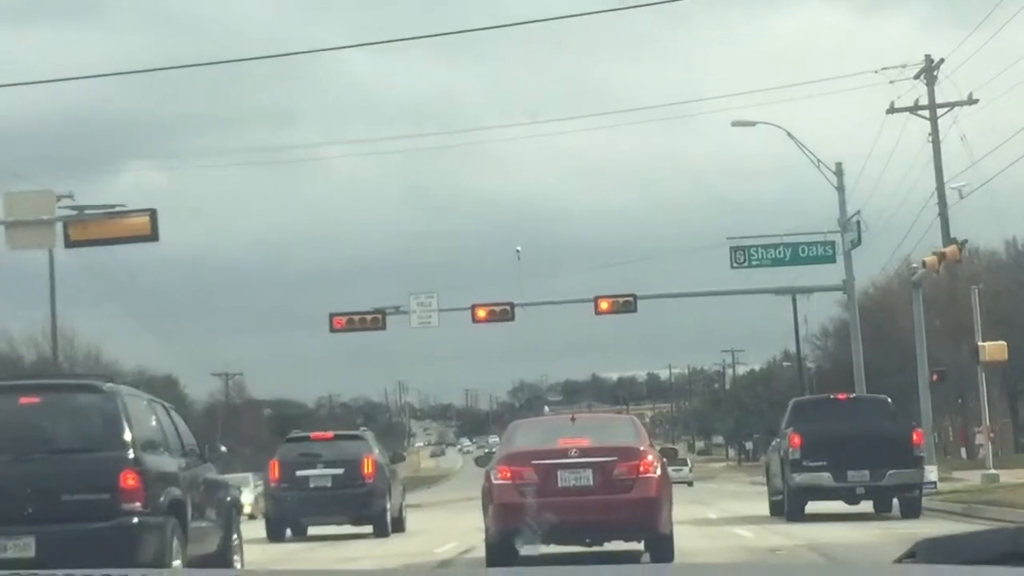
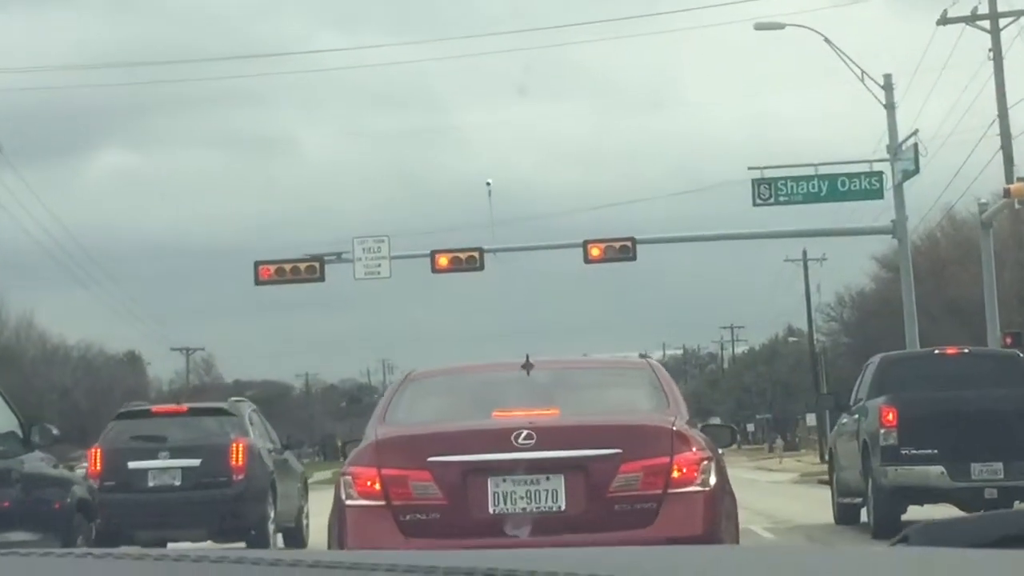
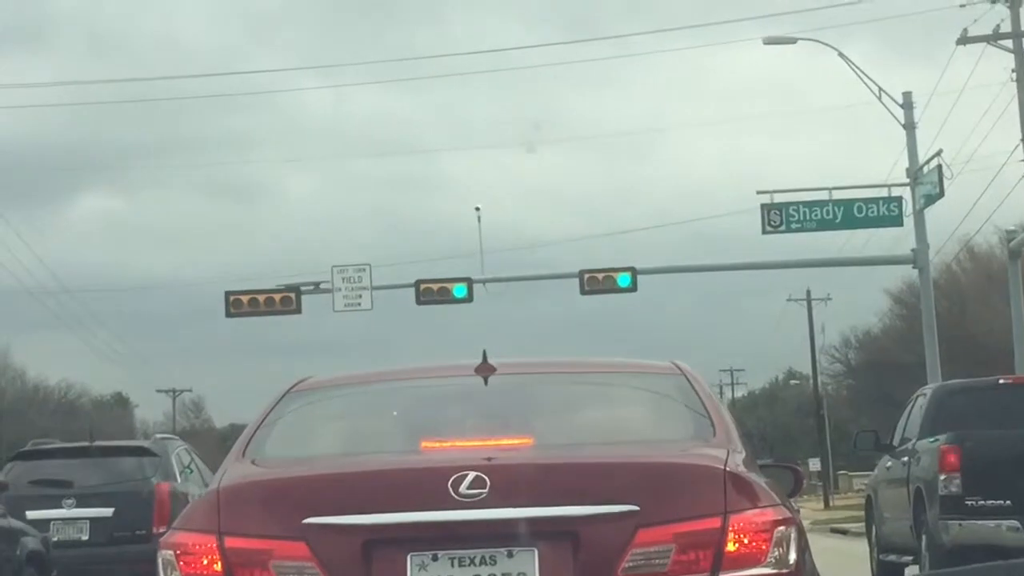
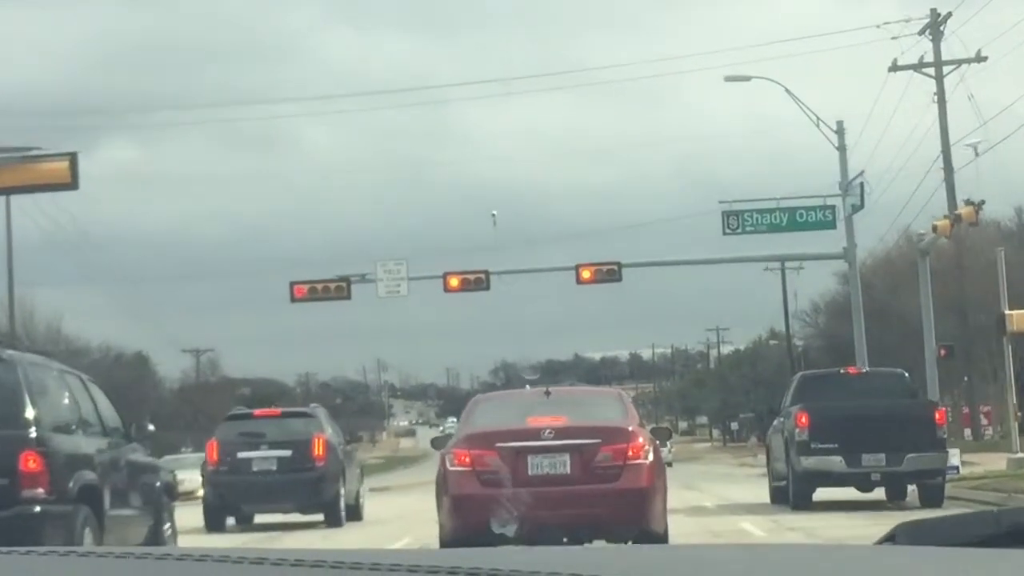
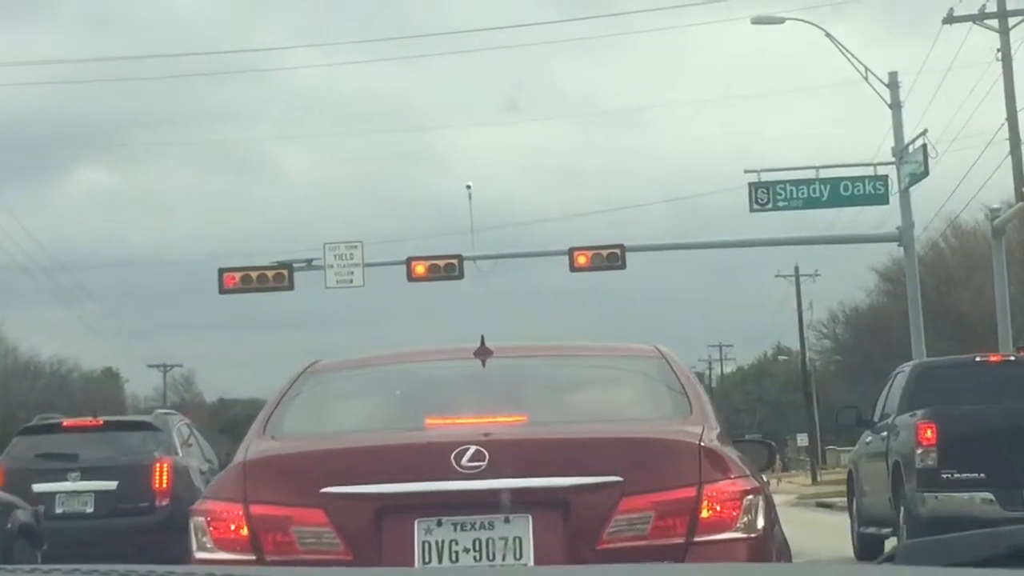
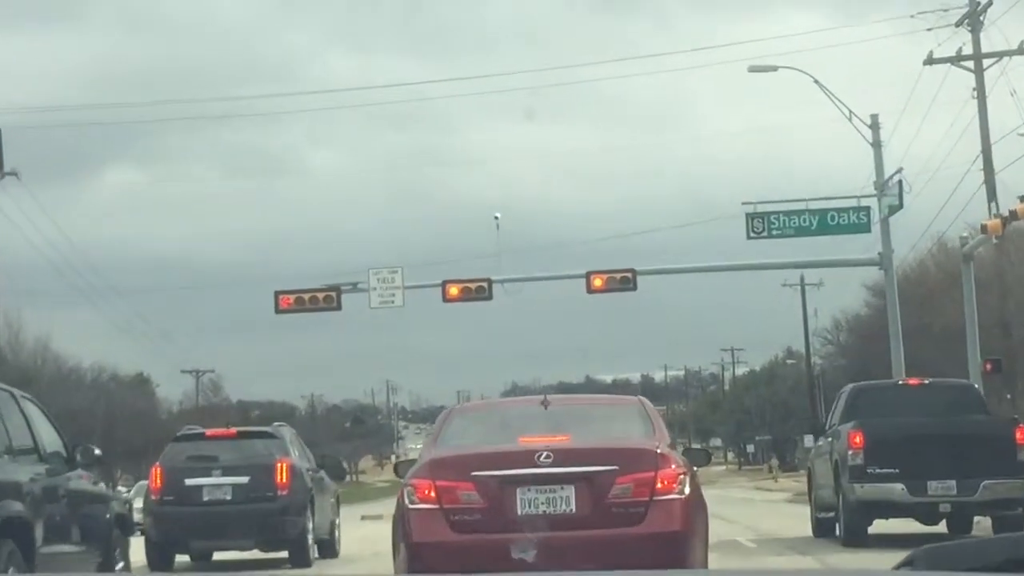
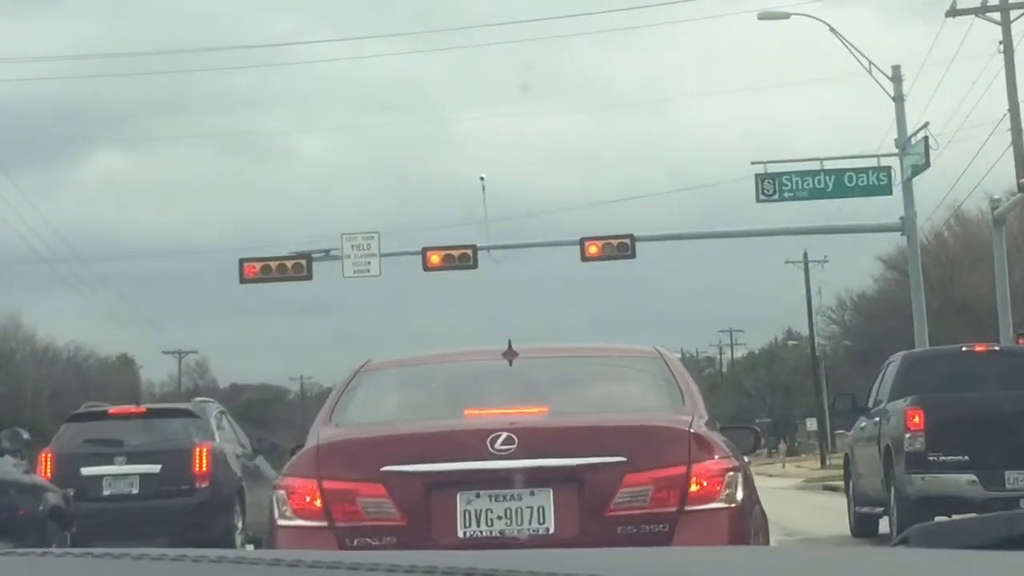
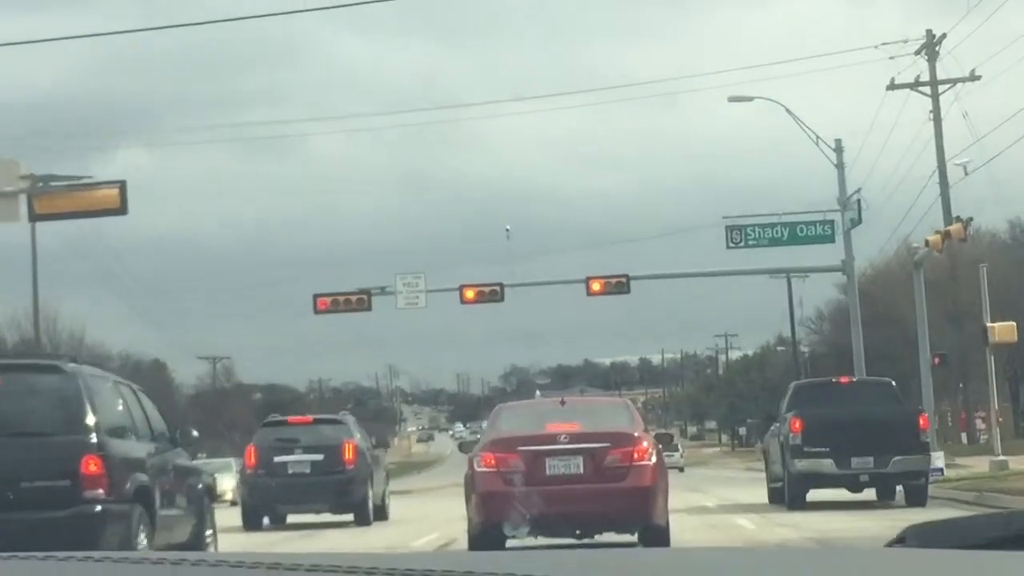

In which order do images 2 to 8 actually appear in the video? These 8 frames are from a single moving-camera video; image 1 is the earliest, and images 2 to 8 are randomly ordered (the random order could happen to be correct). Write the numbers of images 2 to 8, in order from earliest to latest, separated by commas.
8, 4, 6, 2, 7, 5, 3
